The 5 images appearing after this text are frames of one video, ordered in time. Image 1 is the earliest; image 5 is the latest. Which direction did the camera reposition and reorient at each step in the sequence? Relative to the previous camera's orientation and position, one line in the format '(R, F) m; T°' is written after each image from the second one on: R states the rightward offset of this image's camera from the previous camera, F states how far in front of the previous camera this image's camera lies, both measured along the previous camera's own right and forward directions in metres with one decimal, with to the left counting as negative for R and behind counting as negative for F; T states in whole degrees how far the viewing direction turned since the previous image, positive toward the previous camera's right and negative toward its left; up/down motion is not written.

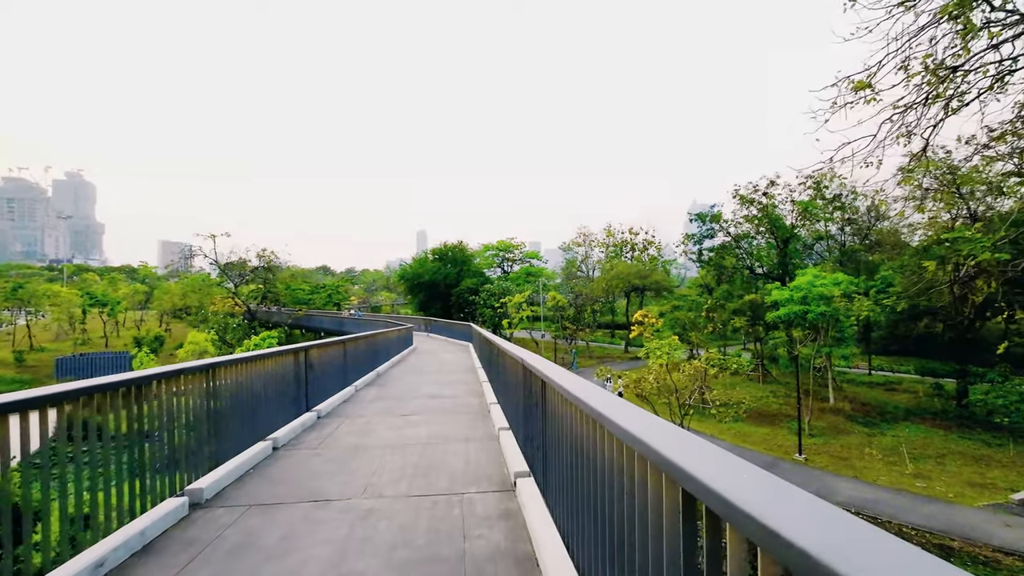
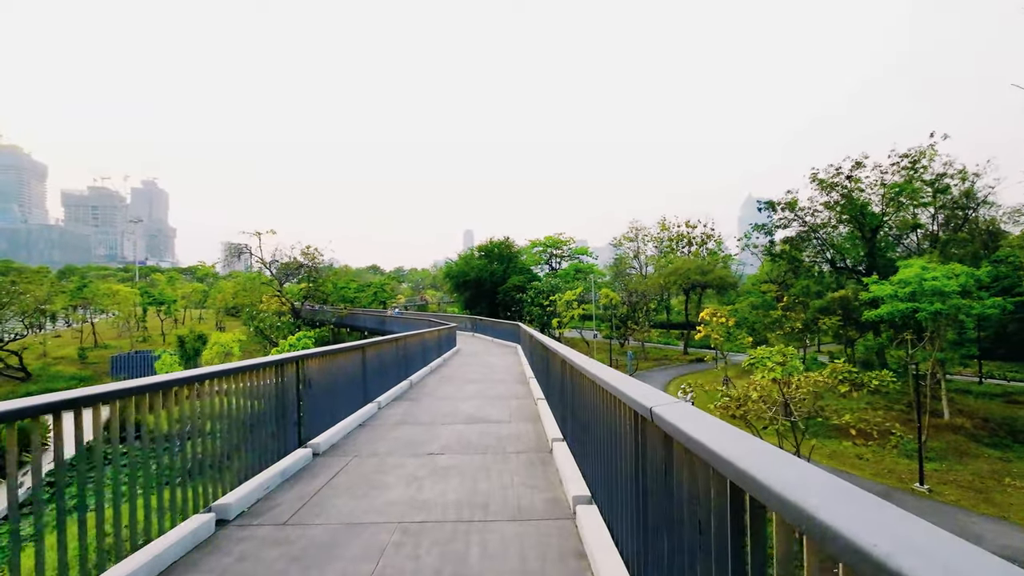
(-0.2, +2.0) m; -5°
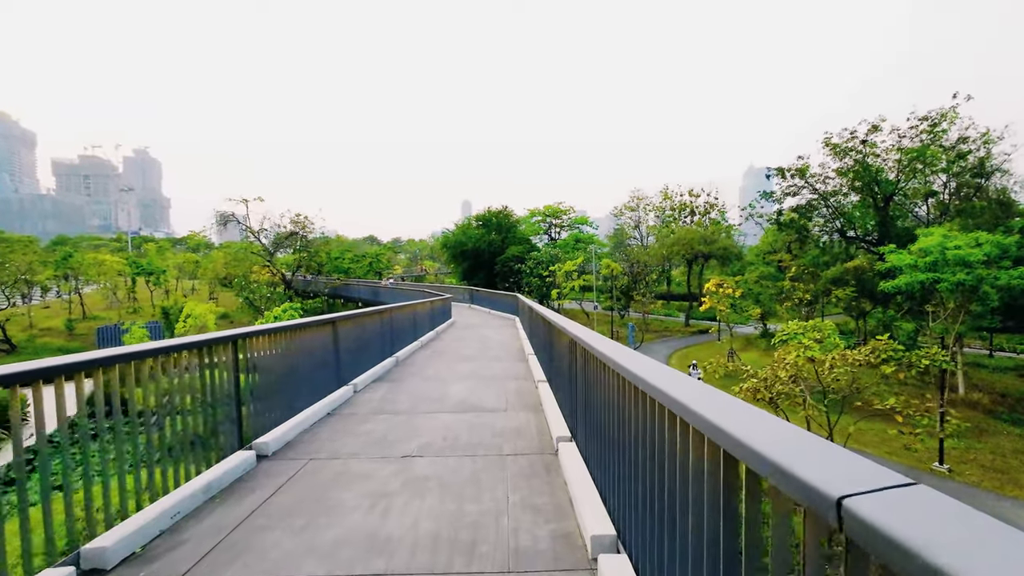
(0.0, +1.0) m; 0°
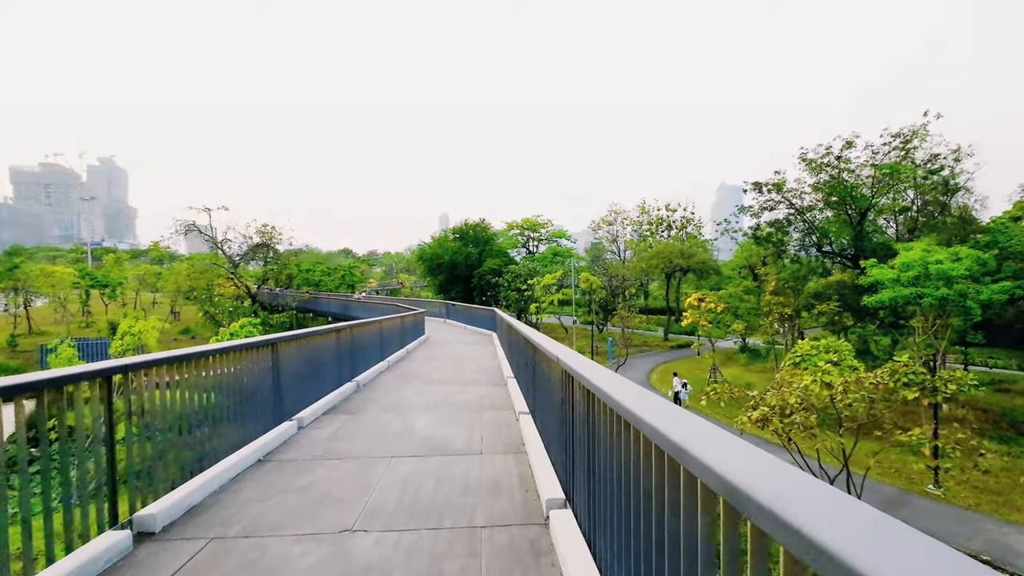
(0.0, +0.9) m; +3°
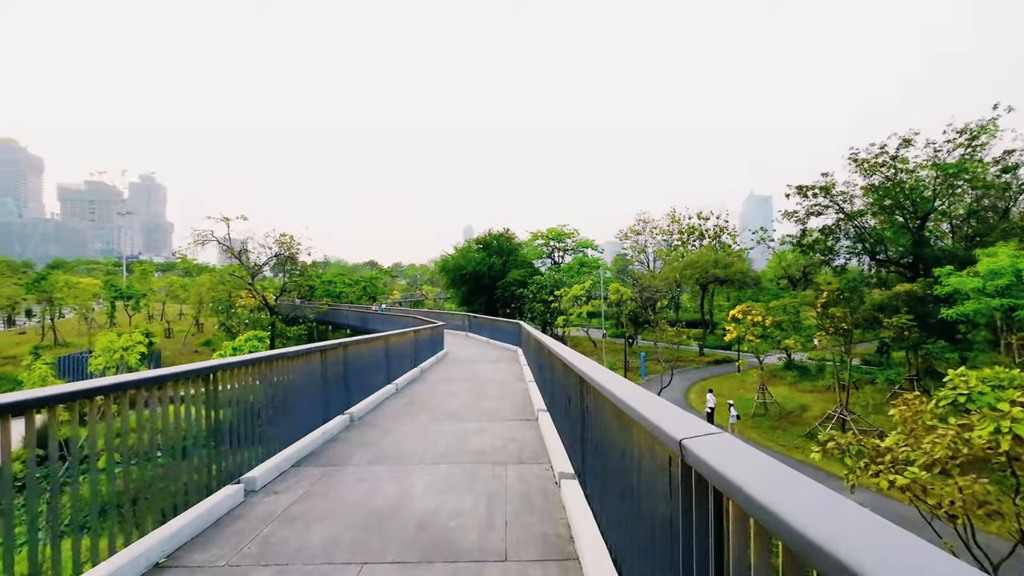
(-0.1, +1.6) m; -3°
